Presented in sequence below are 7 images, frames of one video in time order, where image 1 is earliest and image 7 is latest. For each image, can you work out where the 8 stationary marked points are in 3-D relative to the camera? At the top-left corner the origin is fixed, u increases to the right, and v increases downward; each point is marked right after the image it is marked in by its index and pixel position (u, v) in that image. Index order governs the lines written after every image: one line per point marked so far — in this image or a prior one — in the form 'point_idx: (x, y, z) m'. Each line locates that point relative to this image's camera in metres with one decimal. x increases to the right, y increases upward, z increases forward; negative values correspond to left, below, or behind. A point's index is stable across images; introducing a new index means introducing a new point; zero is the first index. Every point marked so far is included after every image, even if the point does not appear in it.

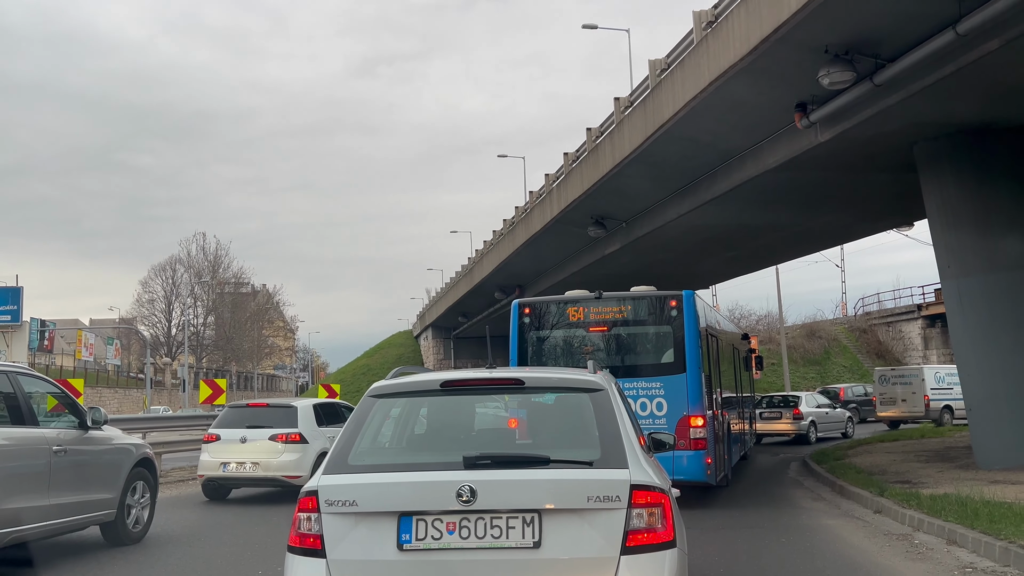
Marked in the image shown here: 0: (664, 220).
0: (+3.6, +1.6, +19.4) m
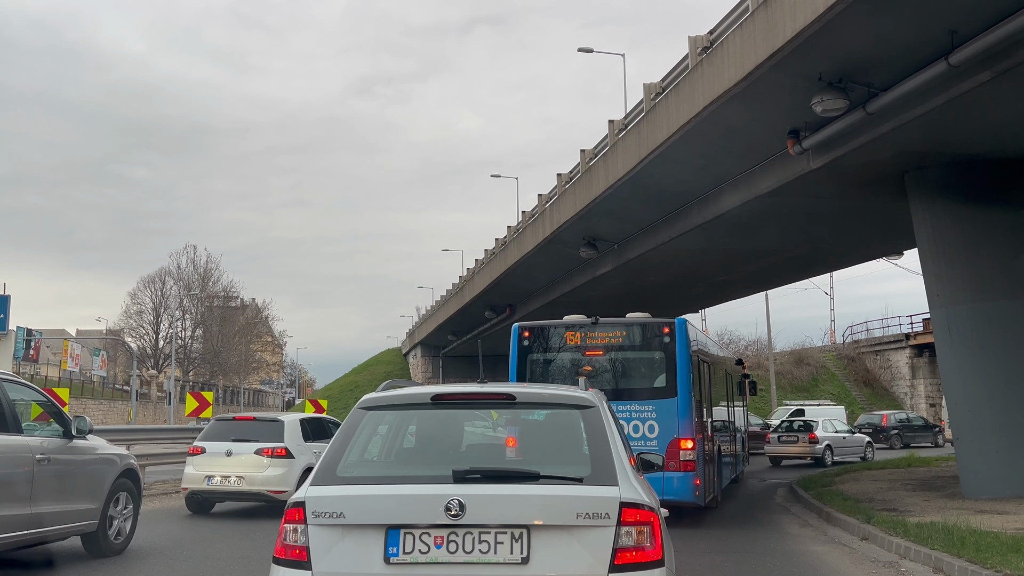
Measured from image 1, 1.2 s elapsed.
0: (+3.4, +1.1, +19.5) m
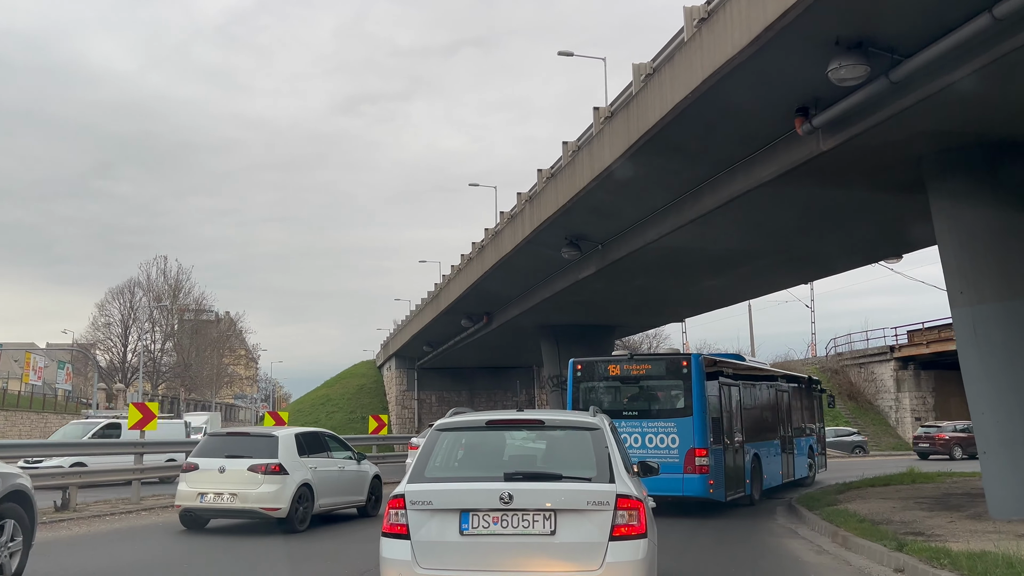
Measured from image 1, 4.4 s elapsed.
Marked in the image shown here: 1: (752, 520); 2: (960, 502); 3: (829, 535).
0: (+2.9, +1.0, +18.1) m
1: (+4.1, -3.9, +14.1) m
2: (+7.4, -3.5, +13.8) m
3: (+4.4, -3.4, +11.5) m
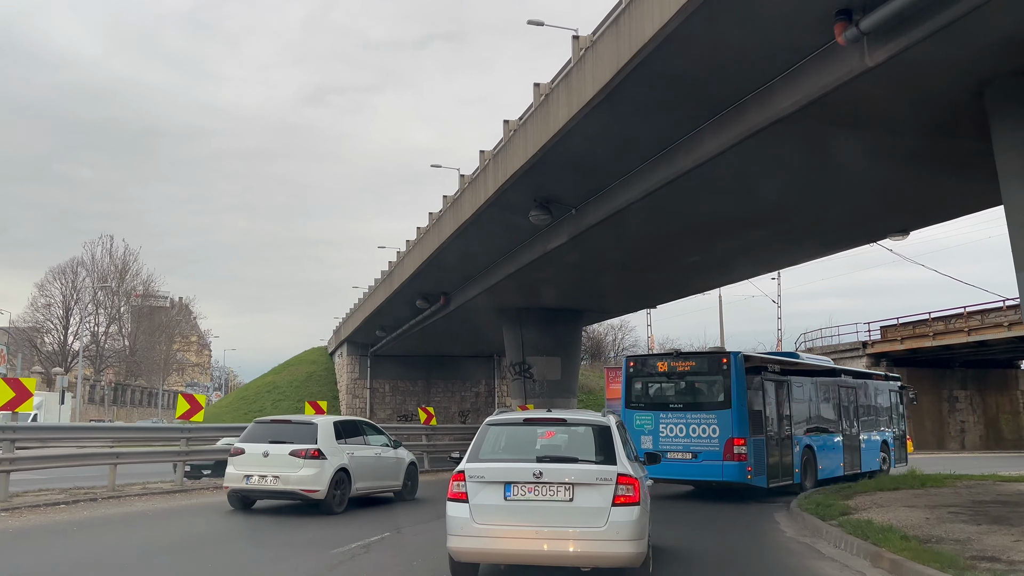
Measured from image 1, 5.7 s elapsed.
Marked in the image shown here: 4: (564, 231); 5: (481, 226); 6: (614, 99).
0: (+2.1, +1.6, +15.6) m
1: (+3.4, -3.4, +11.6) m
2: (+6.8, -3.1, +11.4) m
3: (+3.8, -2.9, +9.0) m
4: (+1.2, +1.3, +18.4) m
5: (-0.7, +1.4, +19.7) m
6: (+1.5, +2.7, +12.0) m
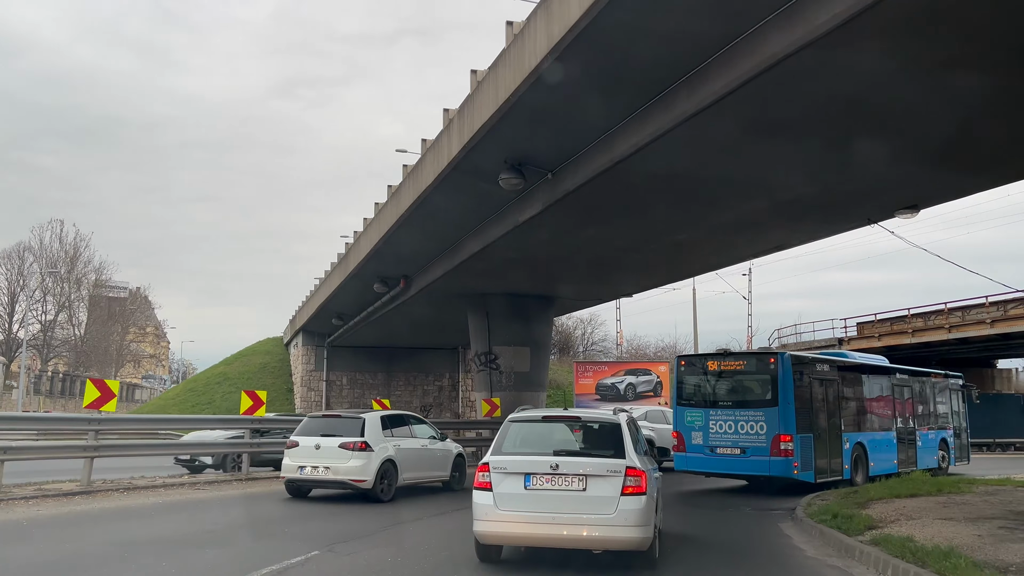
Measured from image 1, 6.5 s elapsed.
0: (+1.6, +2.0, +13.4) m
1: (+2.9, -3.0, +9.5) m
2: (+6.3, -2.7, +9.5) m
3: (+3.5, -2.5, +7.0) m
4: (+0.5, +1.7, +16.2) m
5: (-1.4, +1.9, +17.5) m
6: (+1.1, +3.2, +9.8) m
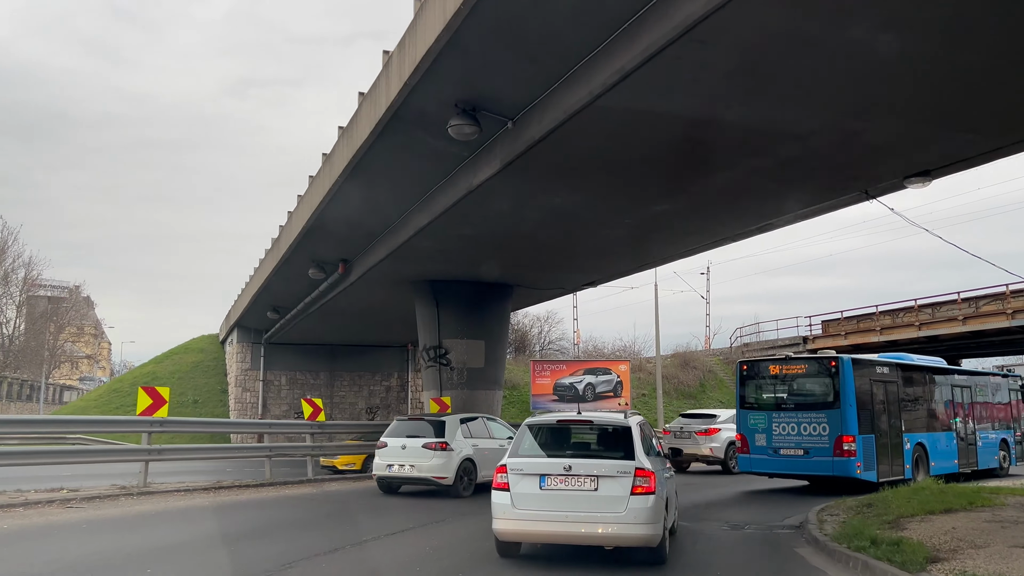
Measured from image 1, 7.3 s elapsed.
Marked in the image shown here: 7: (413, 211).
0: (+1.0, +2.4, +10.9) m
1: (+2.5, -2.6, +7.0) m
2: (+5.9, -2.4, +7.2) m
3: (+3.2, -2.1, +4.5) m
4: (-0.3, +2.1, +13.6) m
5: (-2.3, +2.3, +14.7) m
6: (+0.7, +3.6, +7.2) m
7: (-2.1, +1.7, +18.1) m
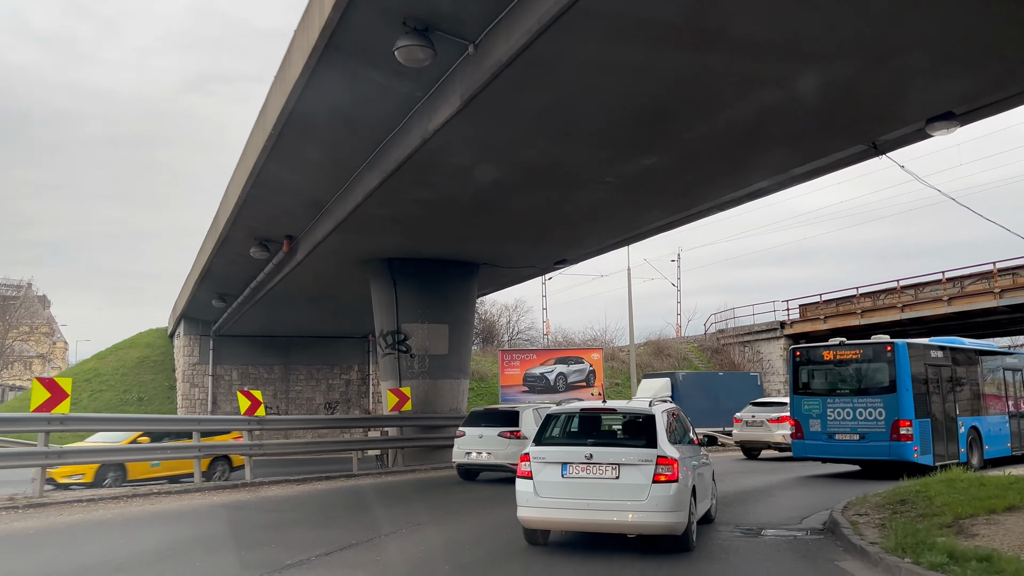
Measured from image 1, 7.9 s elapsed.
0: (+0.6, +2.9, +8.7) m
1: (+2.3, -2.1, +4.9) m
2: (+5.7, -1.8, +5.3) m
3: (+3.1, -1.6, +2.5) m
4: (-0.8, +2.6, +11.3) m
5: (-2.8, +2.8, +12.4) m
6: (+0.4, +4.0, +5.0) m
7: (-2.8, +2.2, +15.8) m
